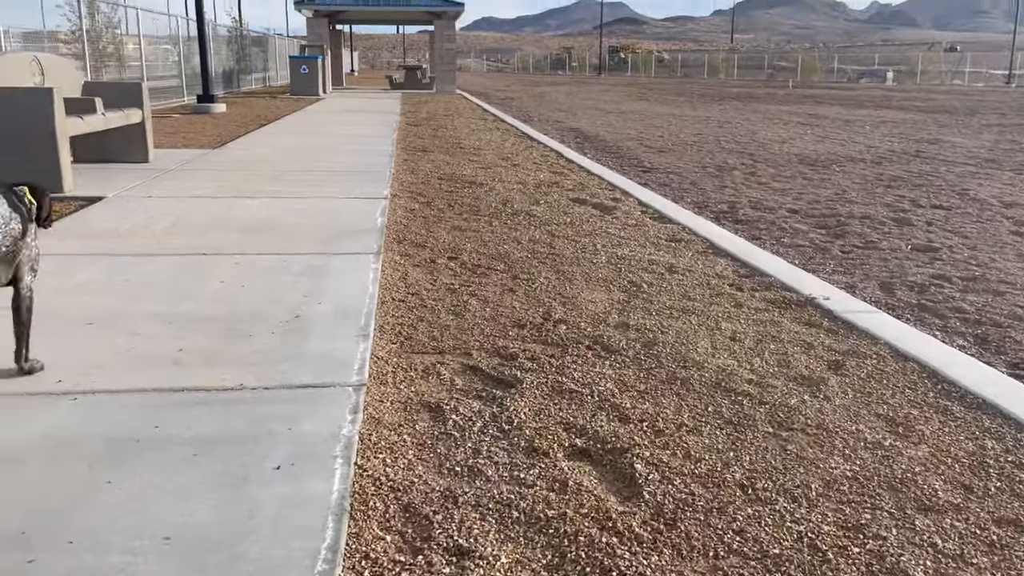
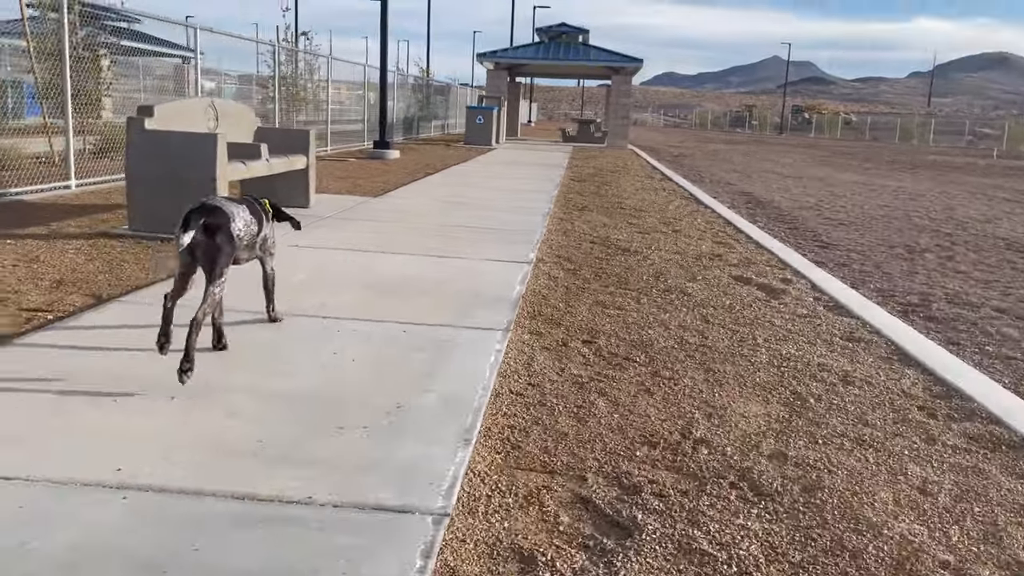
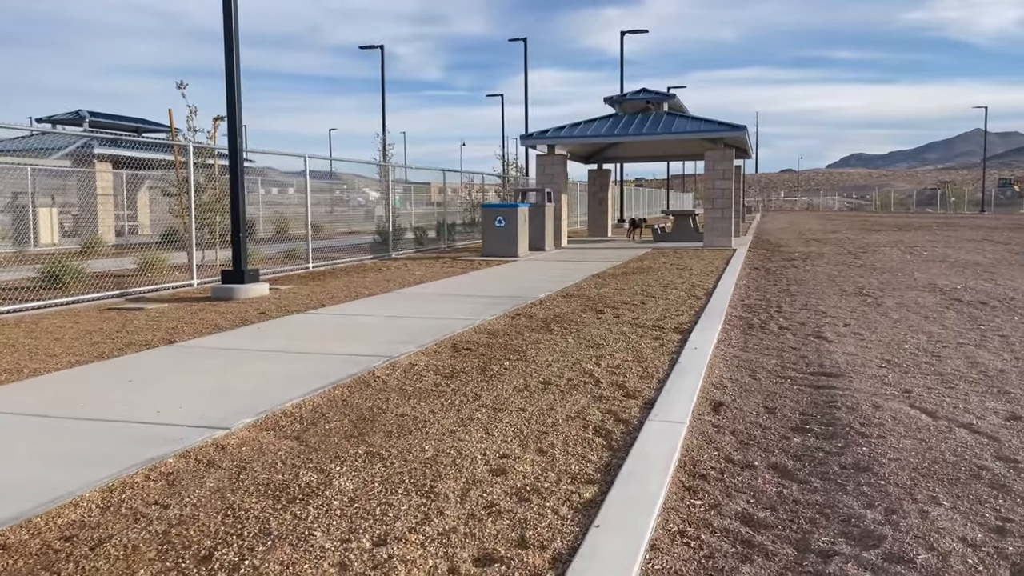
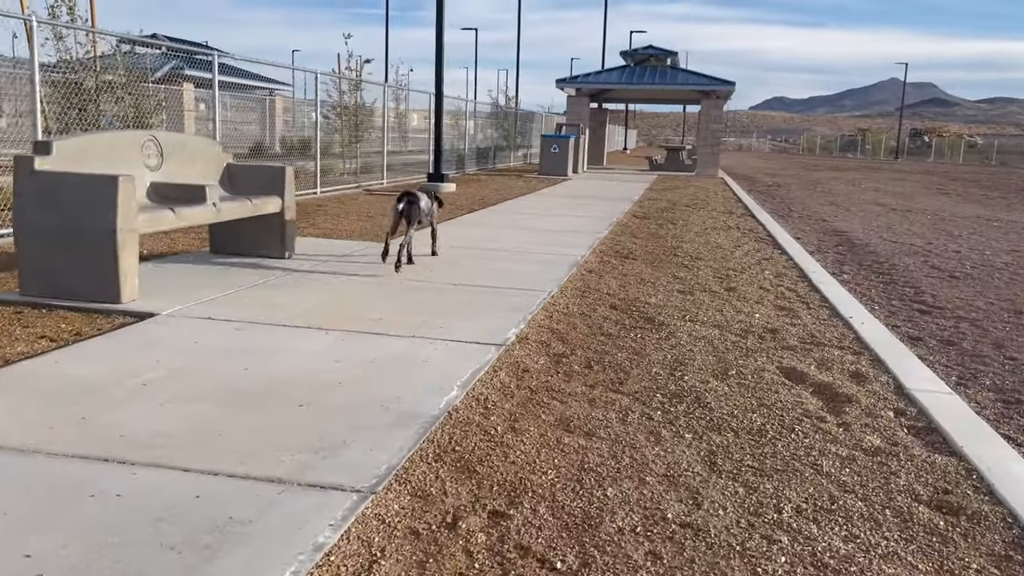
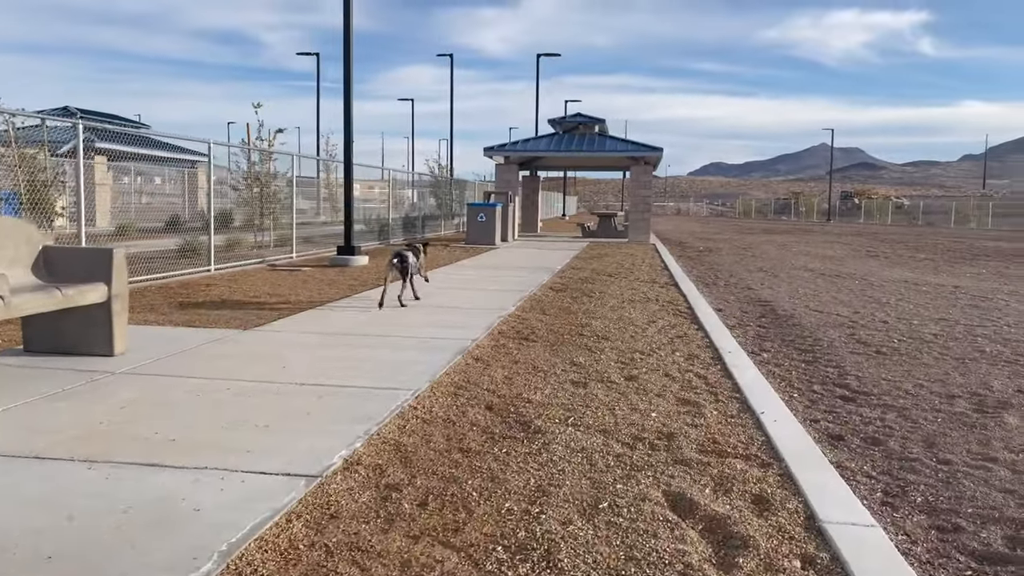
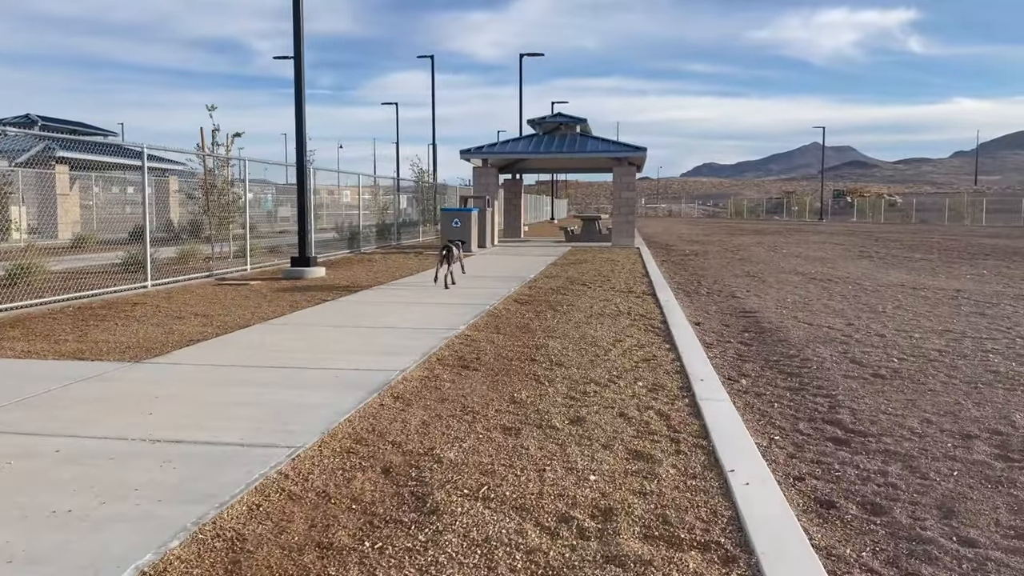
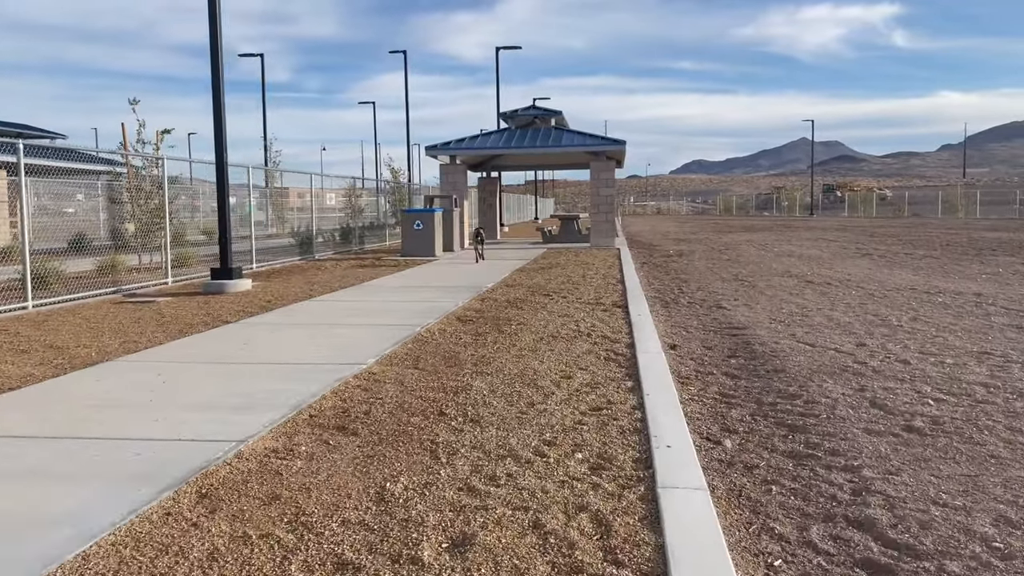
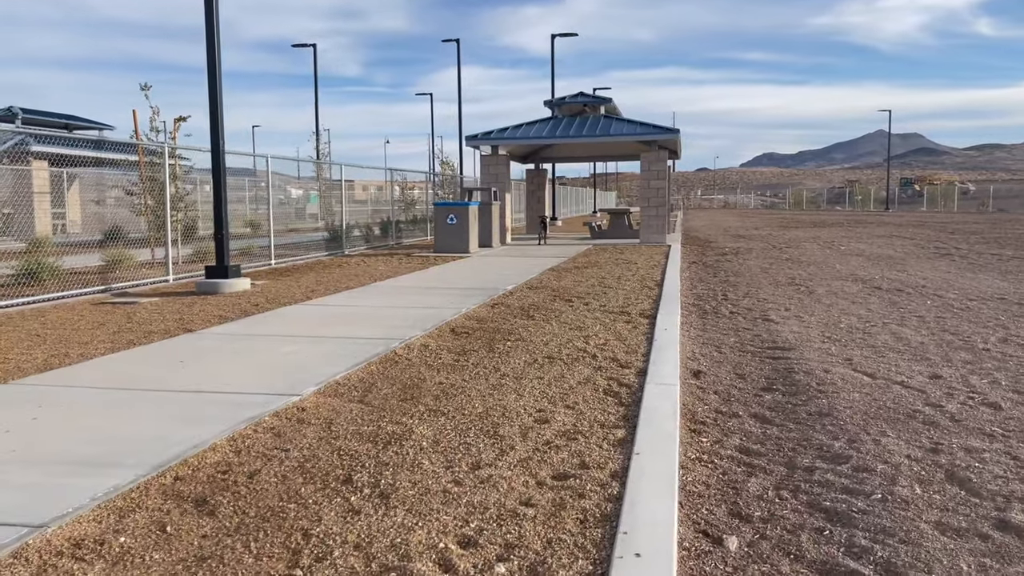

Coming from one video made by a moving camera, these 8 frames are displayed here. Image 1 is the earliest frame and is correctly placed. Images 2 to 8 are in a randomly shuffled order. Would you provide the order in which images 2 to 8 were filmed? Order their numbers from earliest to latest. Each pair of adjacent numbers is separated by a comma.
2, 4, 5, 6, 7, 8, 3
